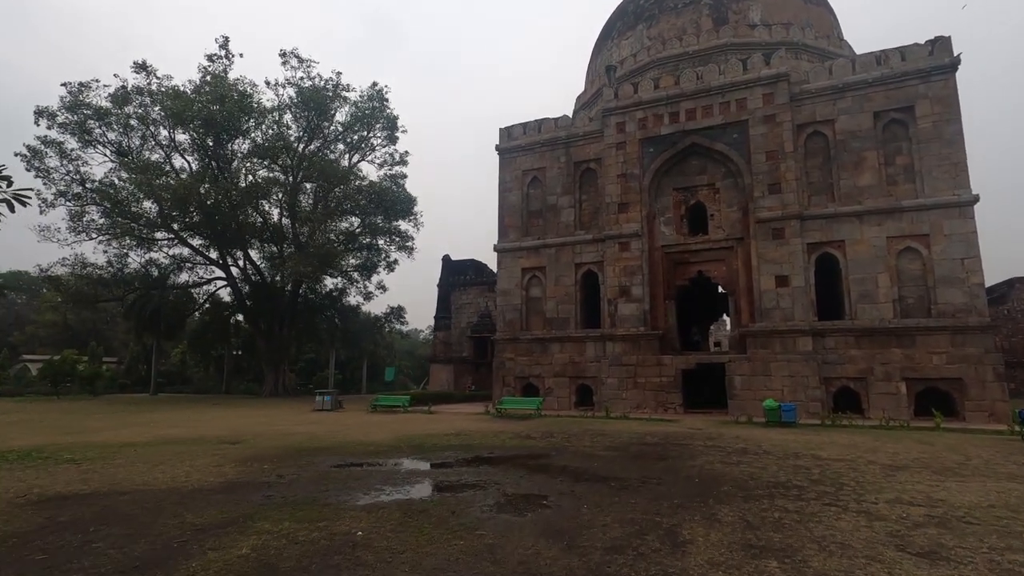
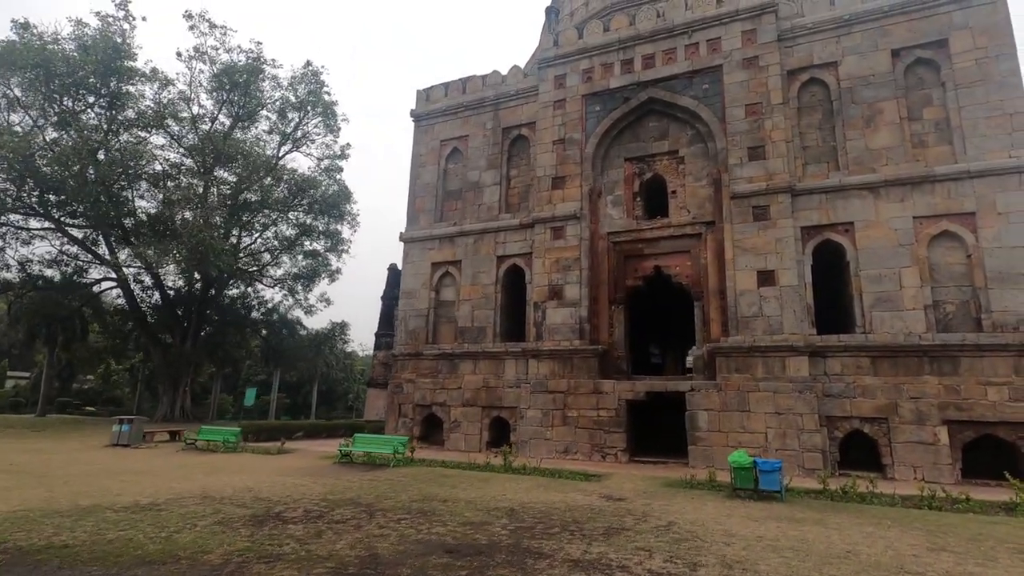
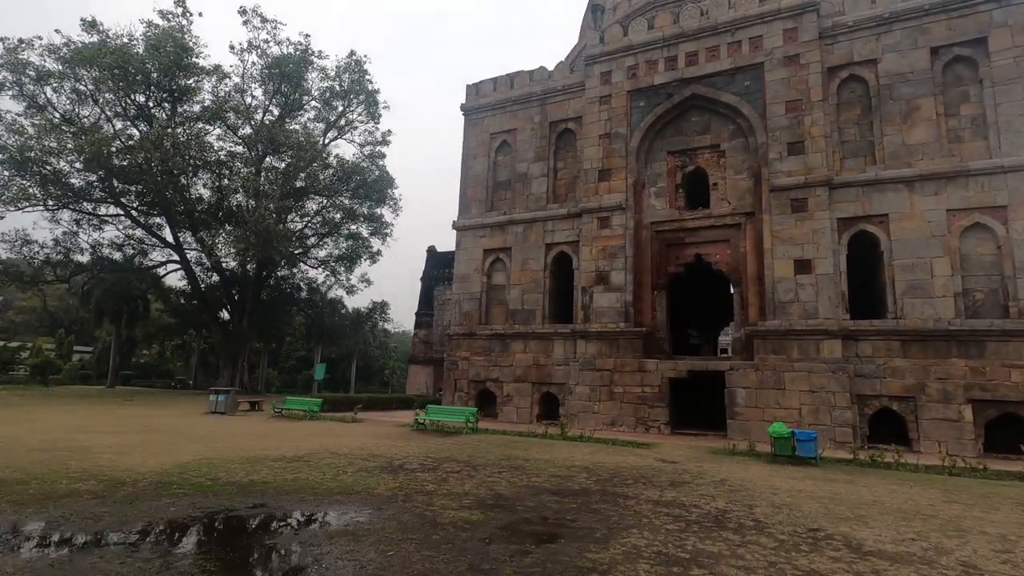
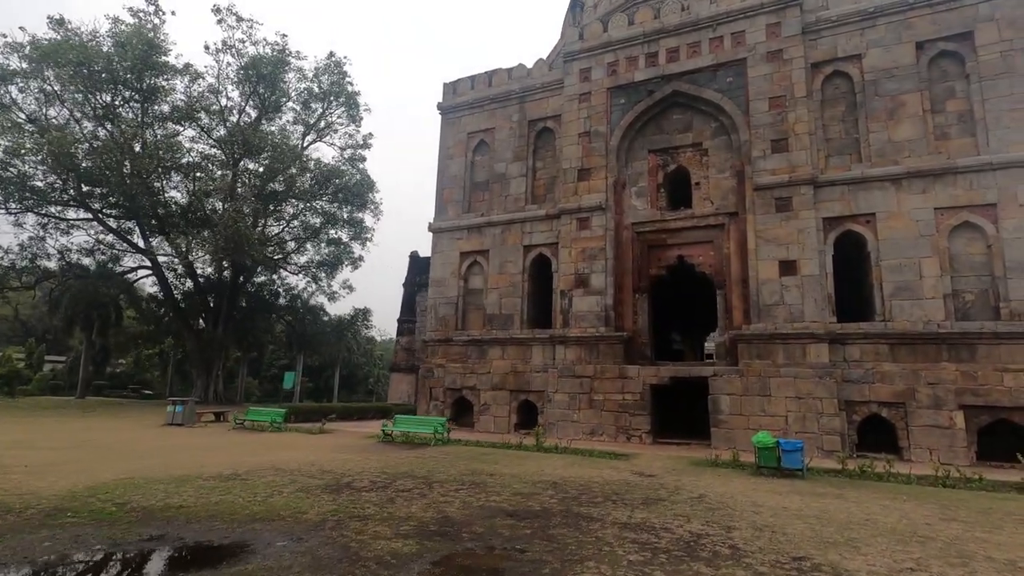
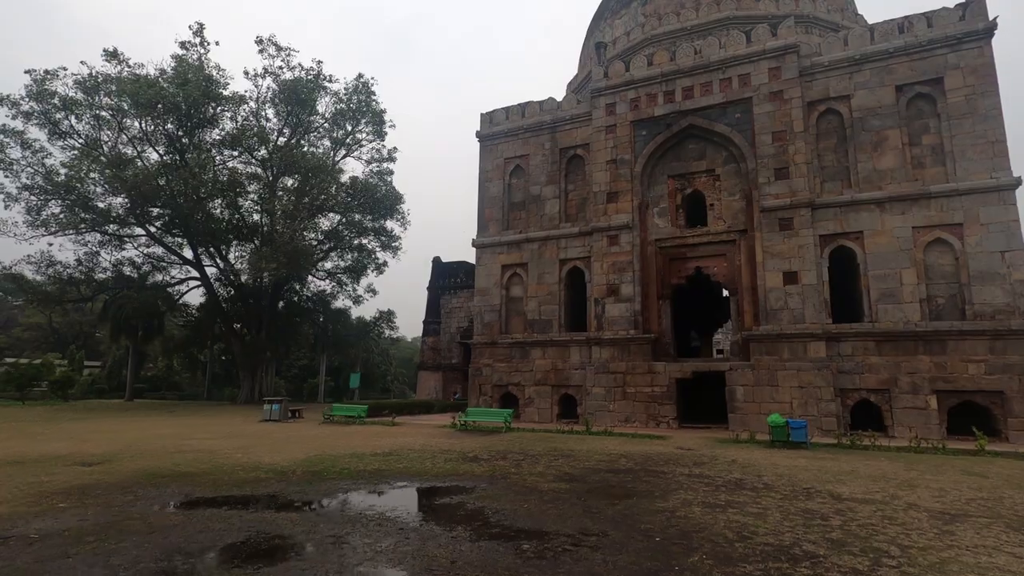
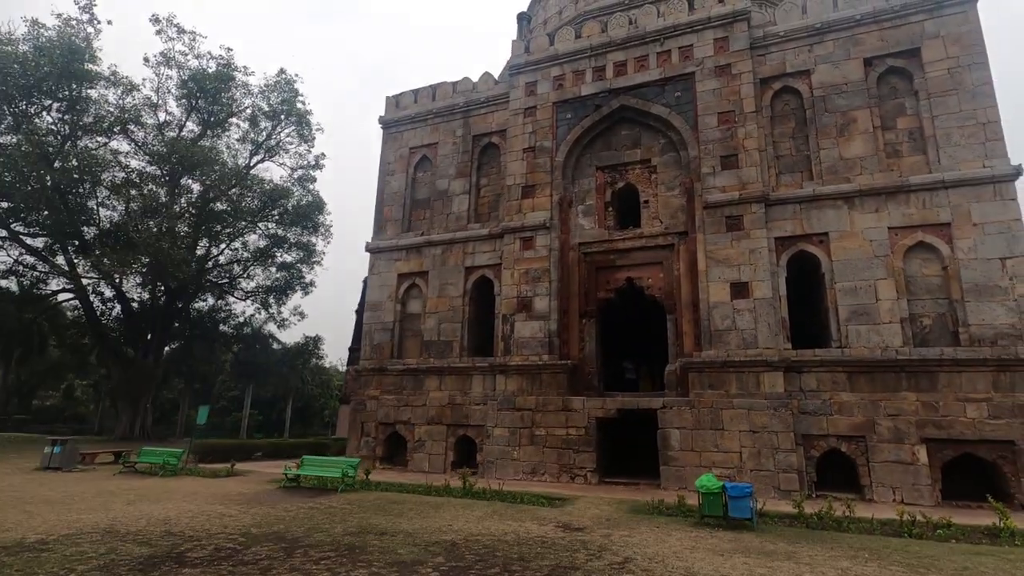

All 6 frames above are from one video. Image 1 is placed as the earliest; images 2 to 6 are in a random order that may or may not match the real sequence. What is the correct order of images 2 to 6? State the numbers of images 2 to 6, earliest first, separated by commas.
5, 3, 4, 2, 6
